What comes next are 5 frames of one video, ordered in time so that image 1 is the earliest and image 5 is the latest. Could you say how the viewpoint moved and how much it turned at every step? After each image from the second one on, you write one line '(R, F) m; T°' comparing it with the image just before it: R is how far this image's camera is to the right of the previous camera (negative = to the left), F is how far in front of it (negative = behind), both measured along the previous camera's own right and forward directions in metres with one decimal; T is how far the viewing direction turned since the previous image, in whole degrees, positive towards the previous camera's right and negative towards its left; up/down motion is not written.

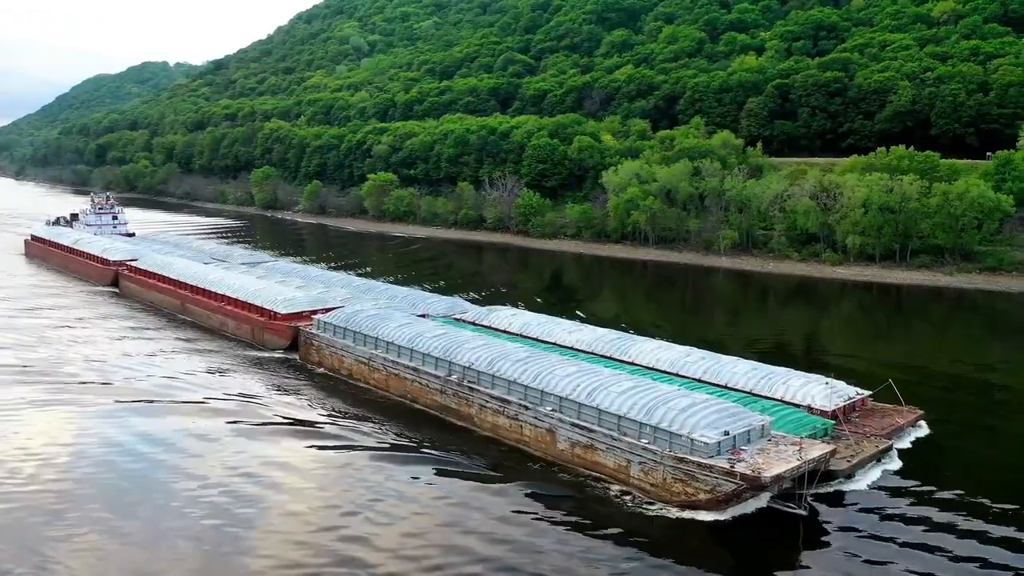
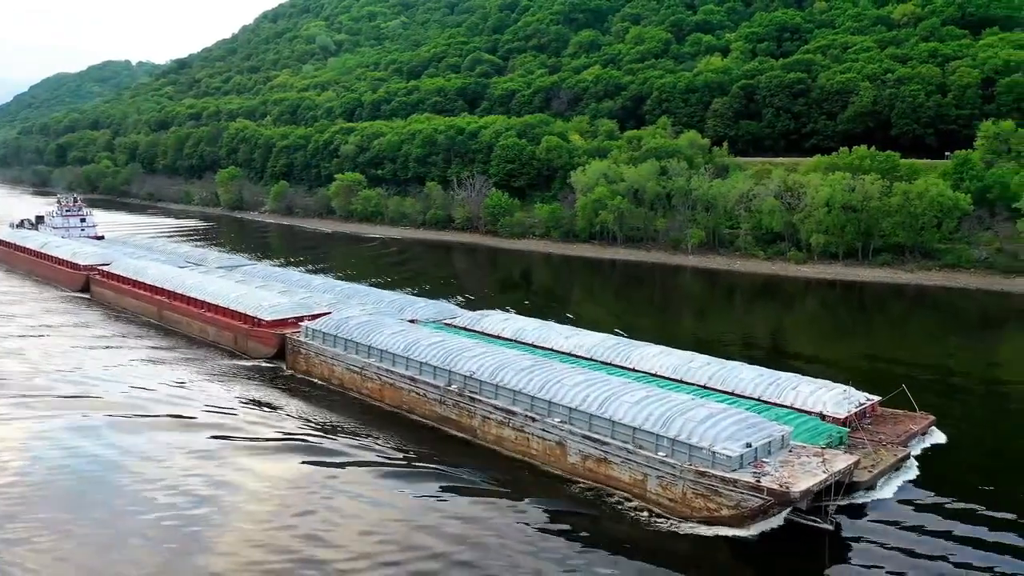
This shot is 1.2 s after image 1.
(-0.9, +0.9) m; +2°
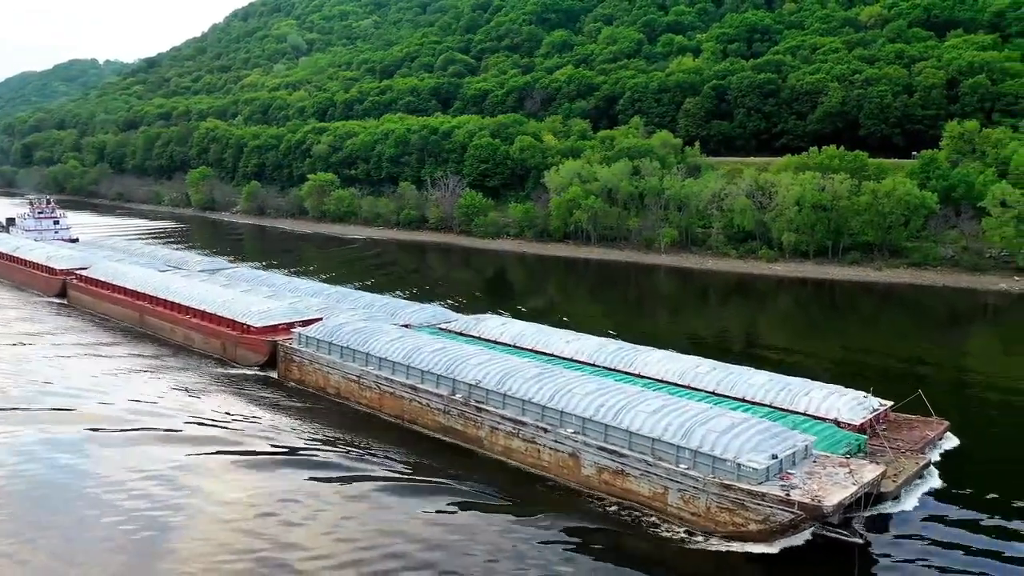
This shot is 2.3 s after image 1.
(-0.8, +0.8) m; +2°
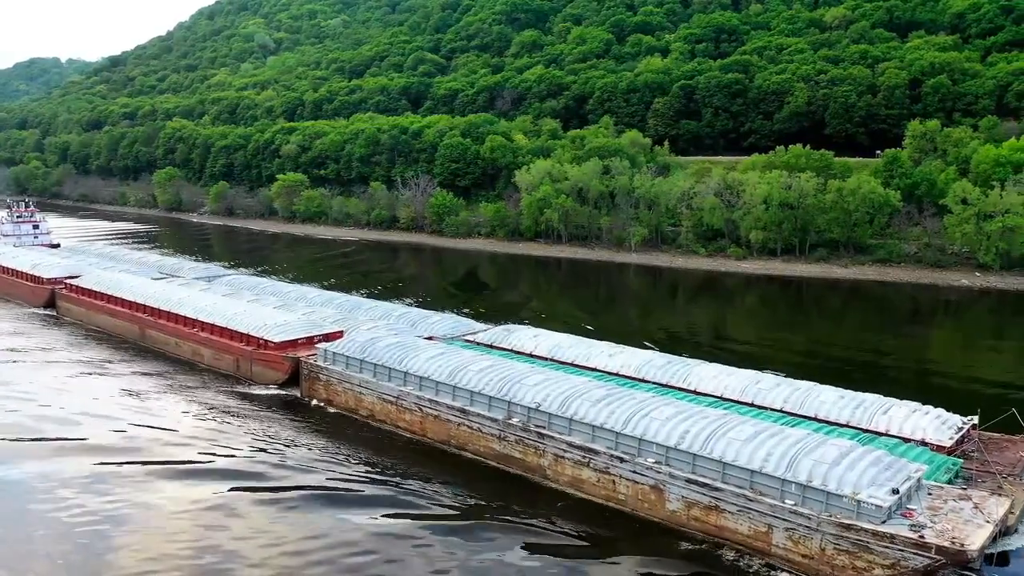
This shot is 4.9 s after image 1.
(-2.2, +1.9) m; +2°
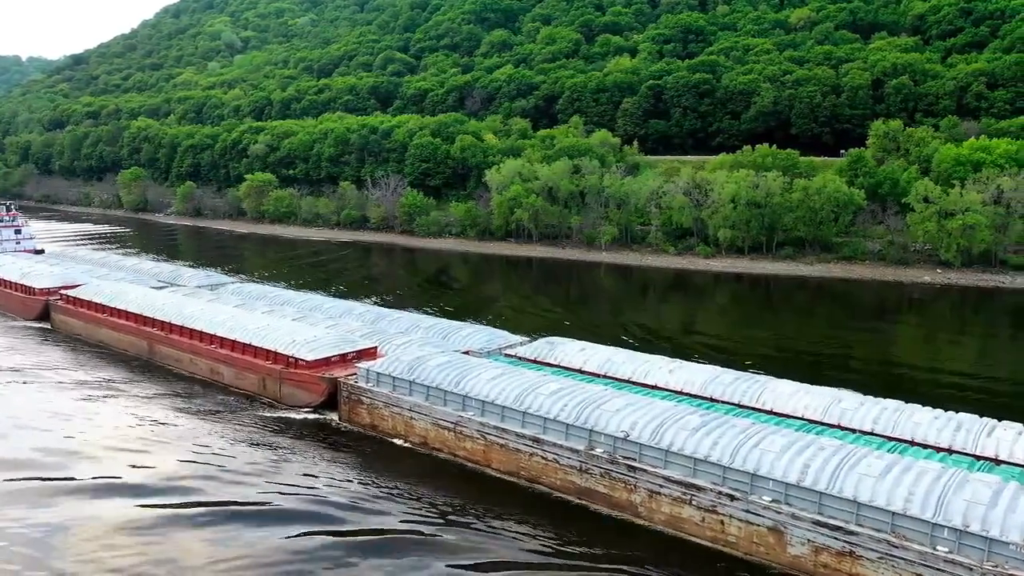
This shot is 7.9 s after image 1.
(-2.5, +2.0) m; +2°
